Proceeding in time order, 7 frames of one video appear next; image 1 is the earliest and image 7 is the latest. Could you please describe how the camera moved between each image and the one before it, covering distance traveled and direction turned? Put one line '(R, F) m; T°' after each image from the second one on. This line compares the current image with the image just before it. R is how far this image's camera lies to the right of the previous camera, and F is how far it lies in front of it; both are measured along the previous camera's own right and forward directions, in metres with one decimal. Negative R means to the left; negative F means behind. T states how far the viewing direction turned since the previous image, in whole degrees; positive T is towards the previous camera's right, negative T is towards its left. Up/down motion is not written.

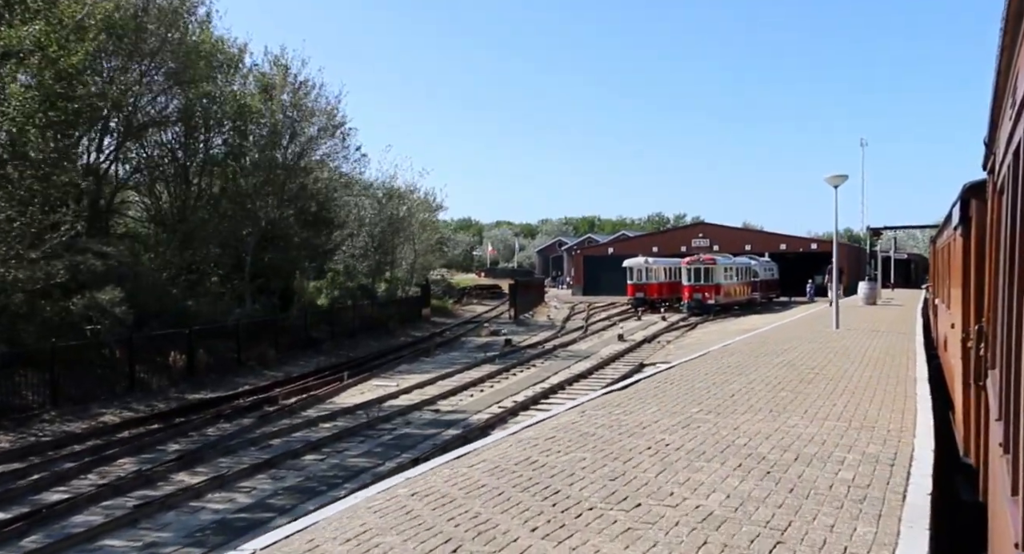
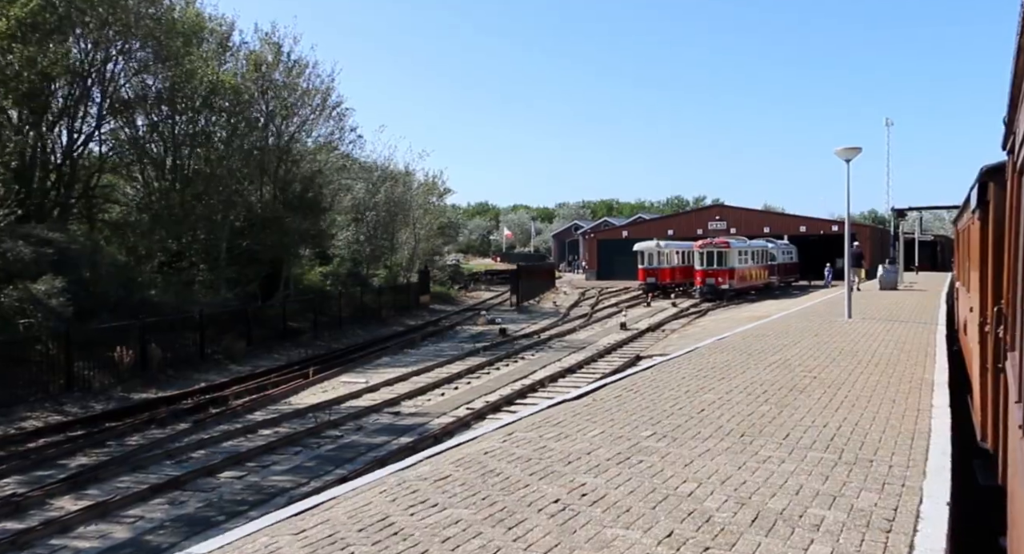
(+0.9, +1.6) m; -1°
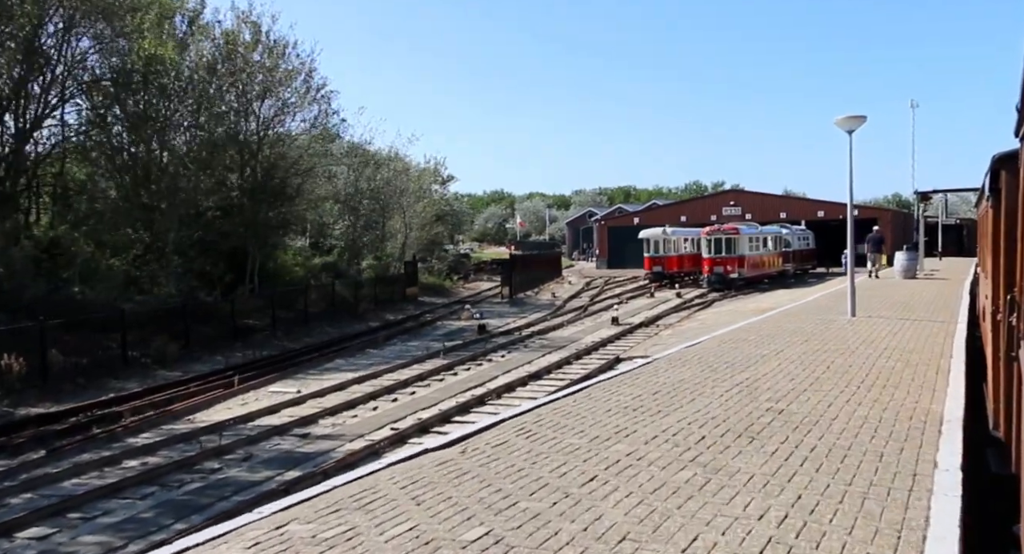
(+1.4, +2.3) m; -2°
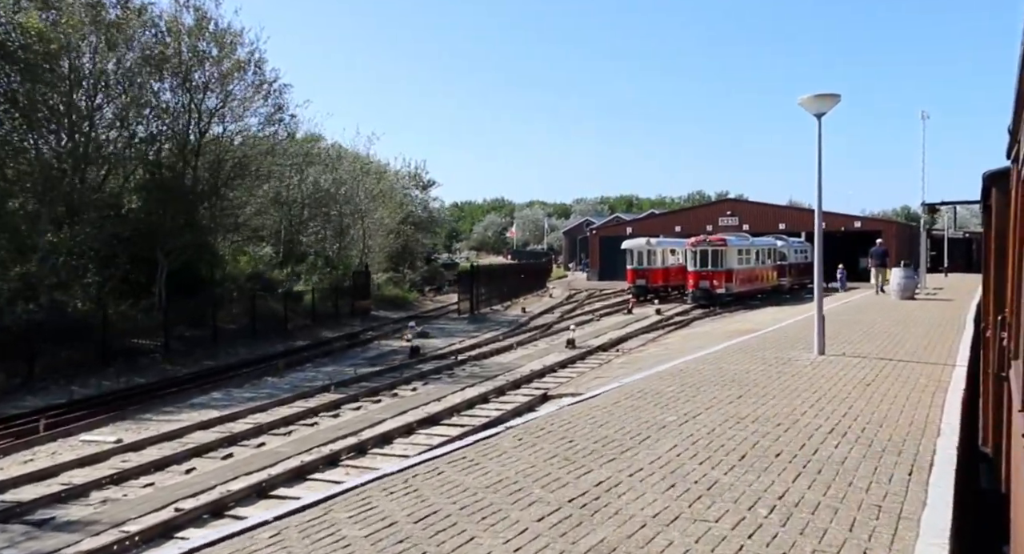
(+2.0, +3.3) m; -1°
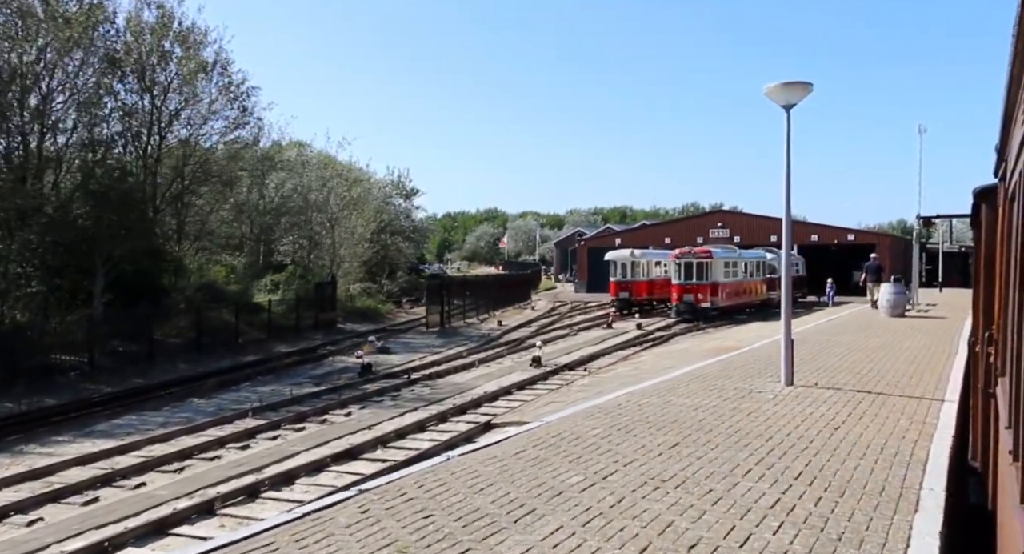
(+1.0, +1.7) m; 0°
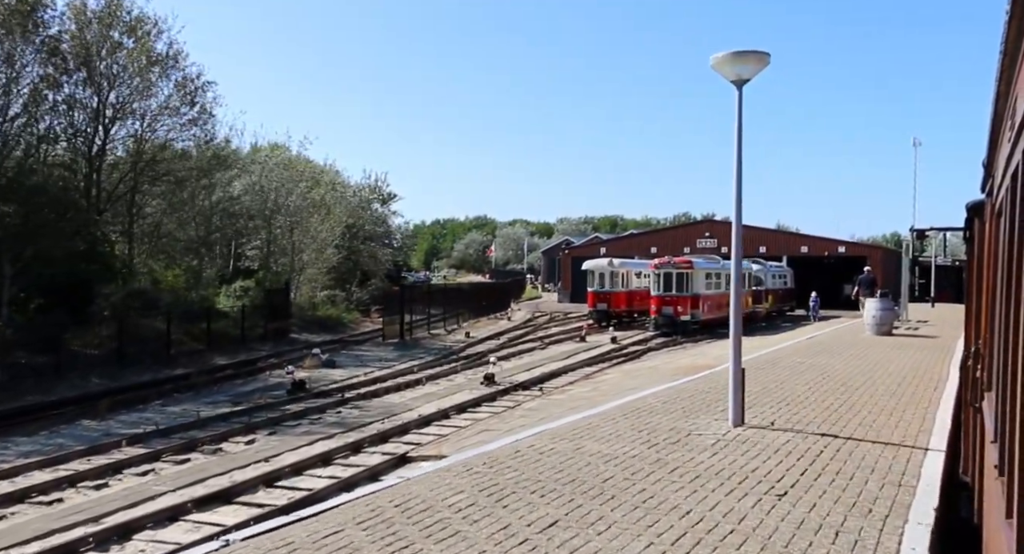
(+1.1, +2.0) m; 0°
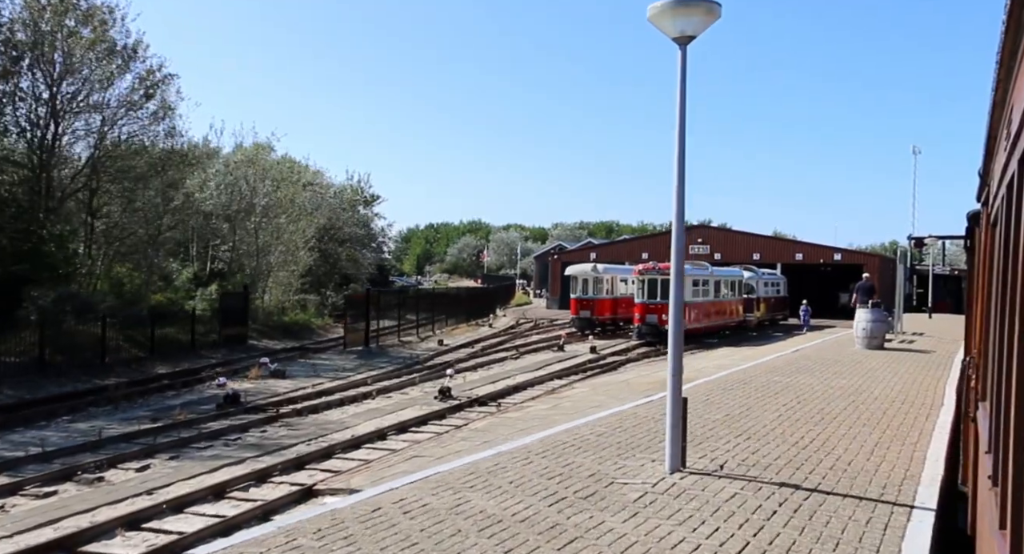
(+1.0, +1.7) m; 0°
